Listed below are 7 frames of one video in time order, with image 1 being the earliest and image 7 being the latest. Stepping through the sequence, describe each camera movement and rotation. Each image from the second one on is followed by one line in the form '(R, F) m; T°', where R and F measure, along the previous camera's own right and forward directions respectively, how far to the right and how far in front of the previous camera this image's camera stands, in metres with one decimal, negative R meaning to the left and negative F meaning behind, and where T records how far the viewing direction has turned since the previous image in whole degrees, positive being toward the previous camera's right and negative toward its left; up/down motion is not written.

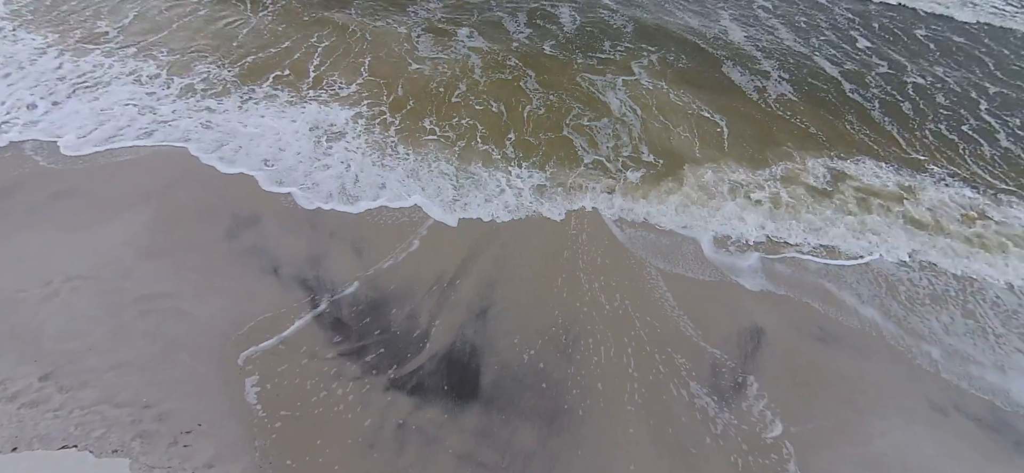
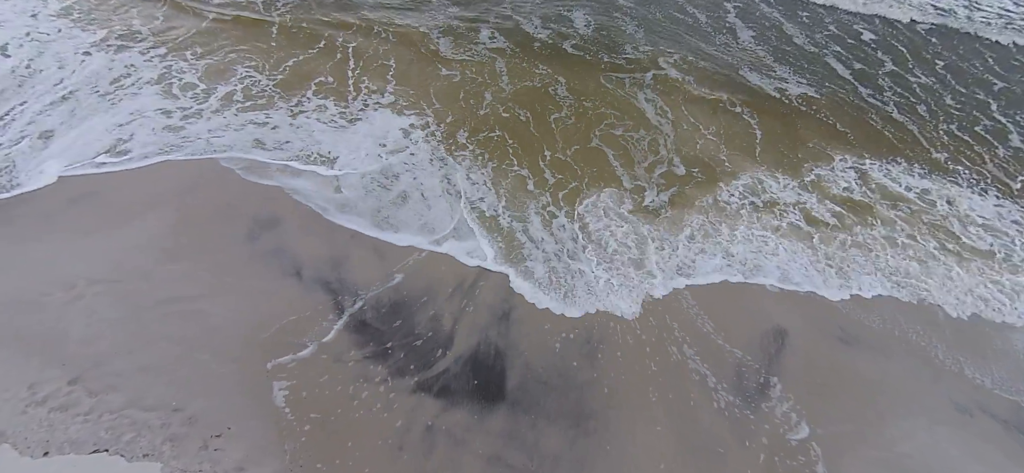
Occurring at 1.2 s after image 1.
(-0.3, 0.0) m; 0°
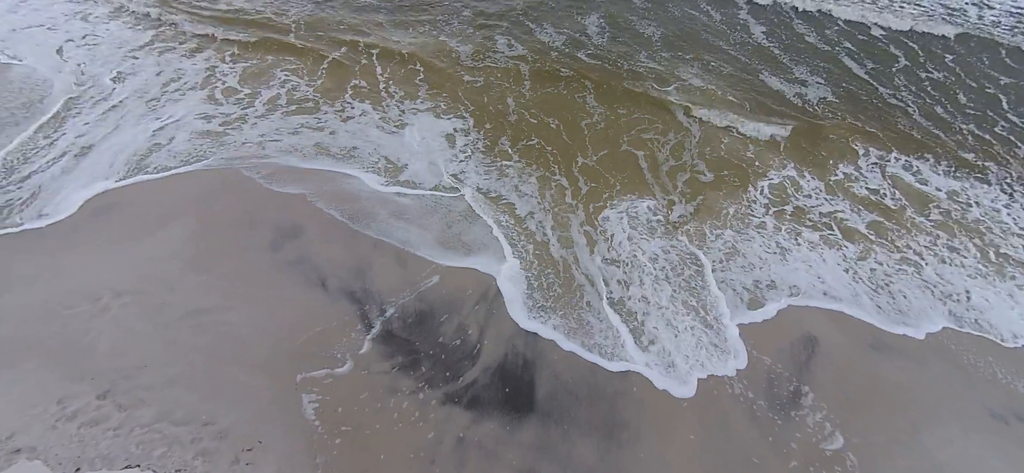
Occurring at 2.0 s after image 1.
(-0.3, +0.1) m; 0°
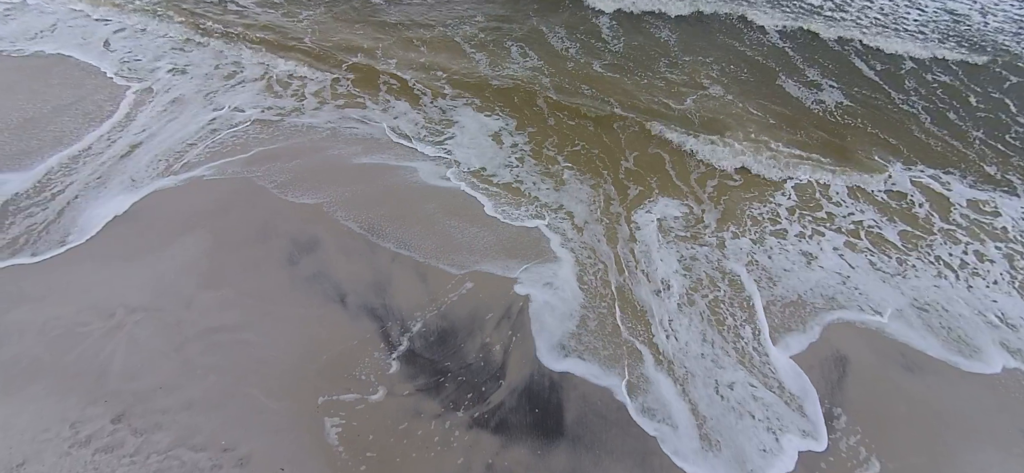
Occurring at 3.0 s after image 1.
(-0.3, +0.2) m; 0°
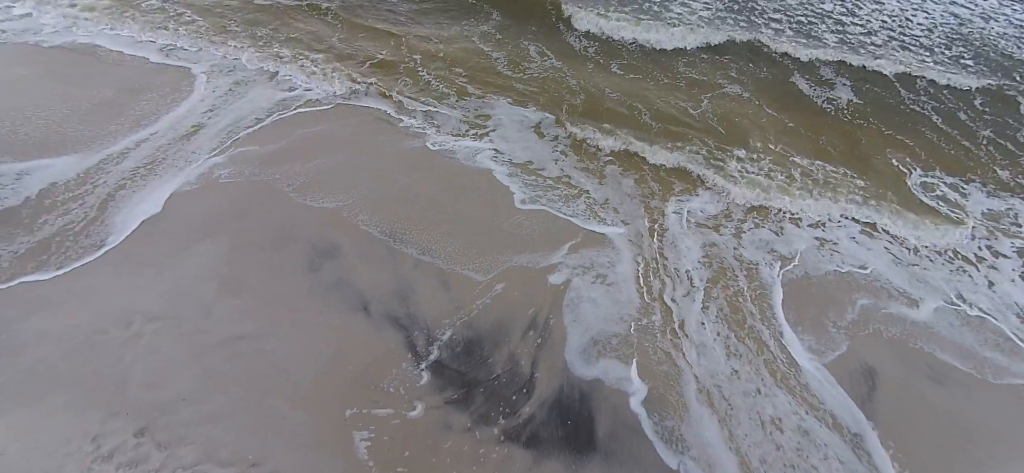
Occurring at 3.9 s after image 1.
(-0.4, +0.1) m; +1°
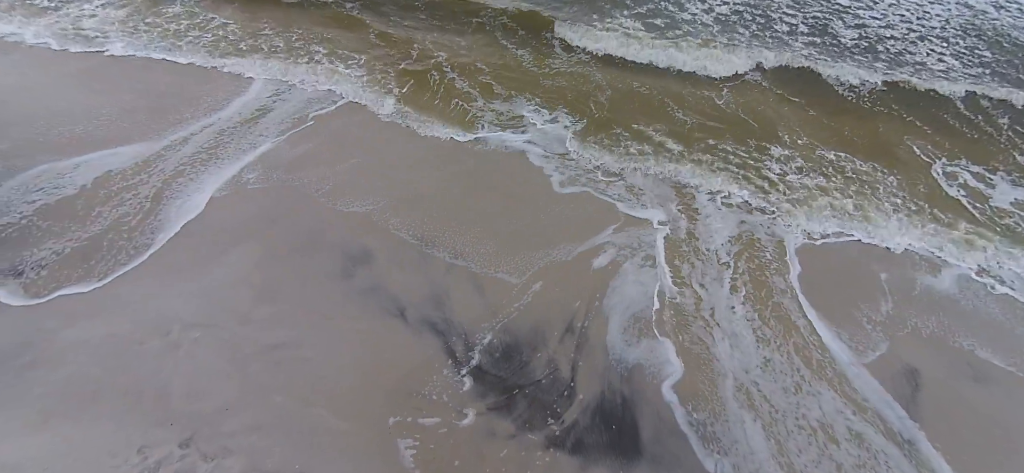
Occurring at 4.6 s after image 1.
(-0.4, +0.1) m; 0°
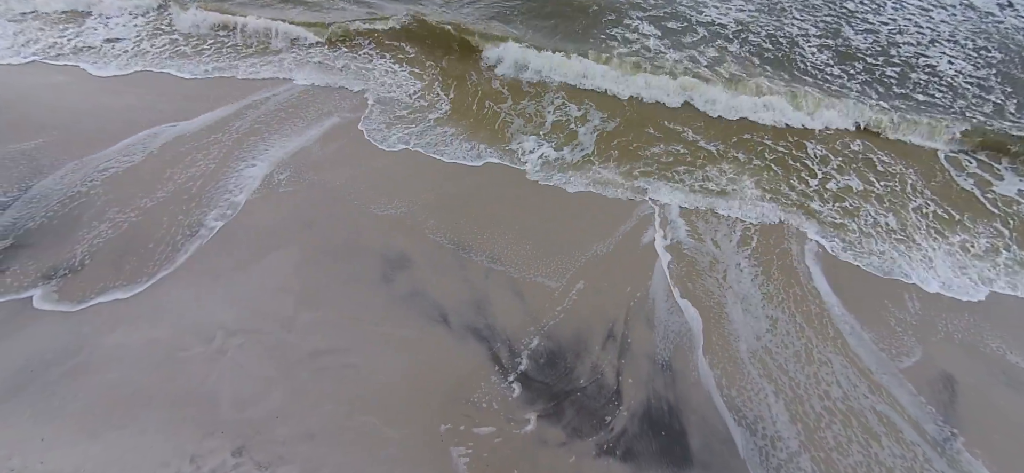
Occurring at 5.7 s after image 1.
(-0.6, 0.0) m; +1°
